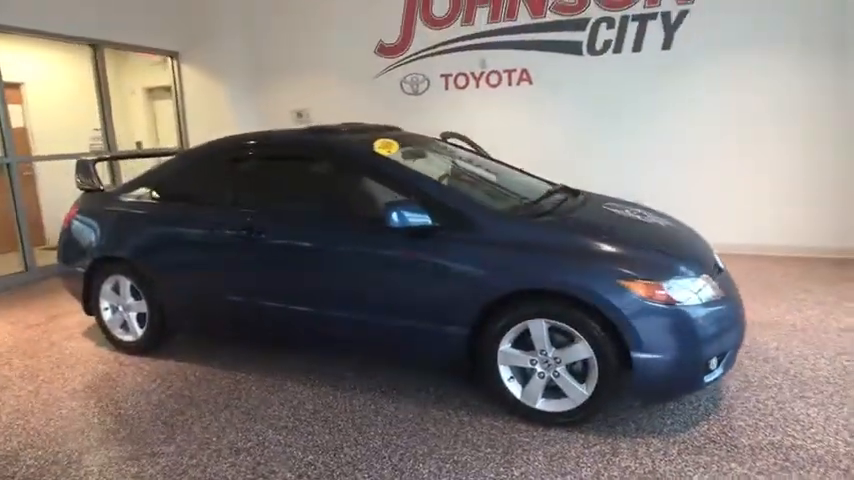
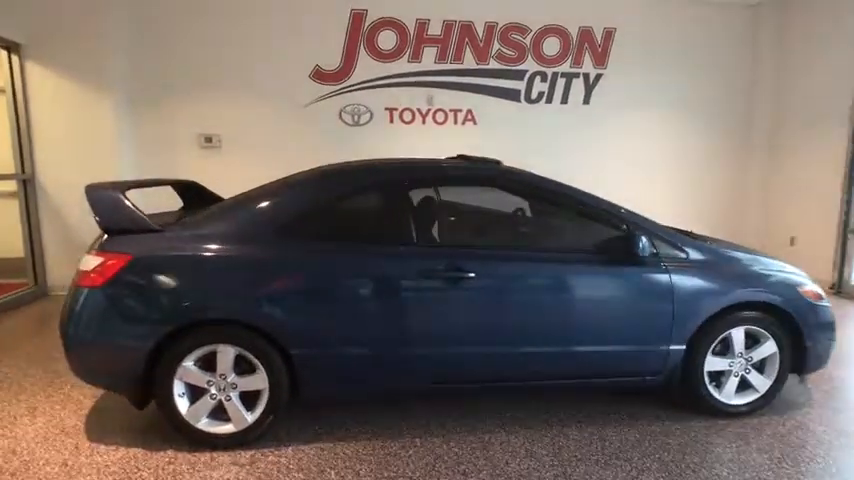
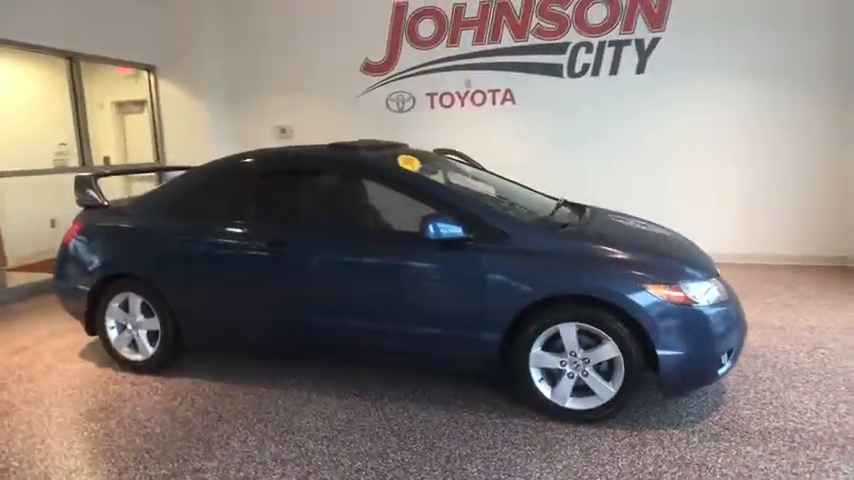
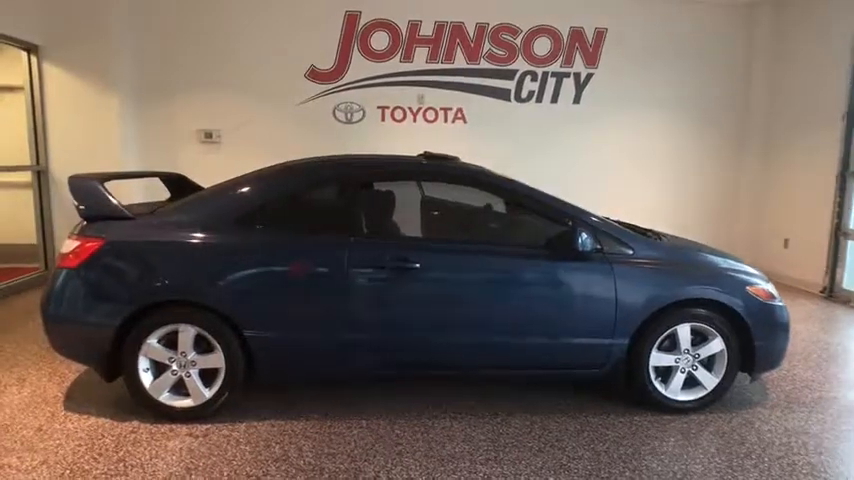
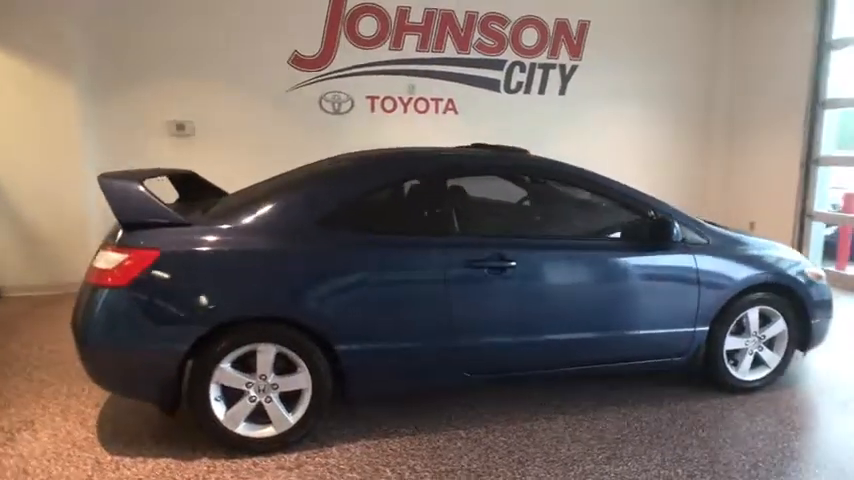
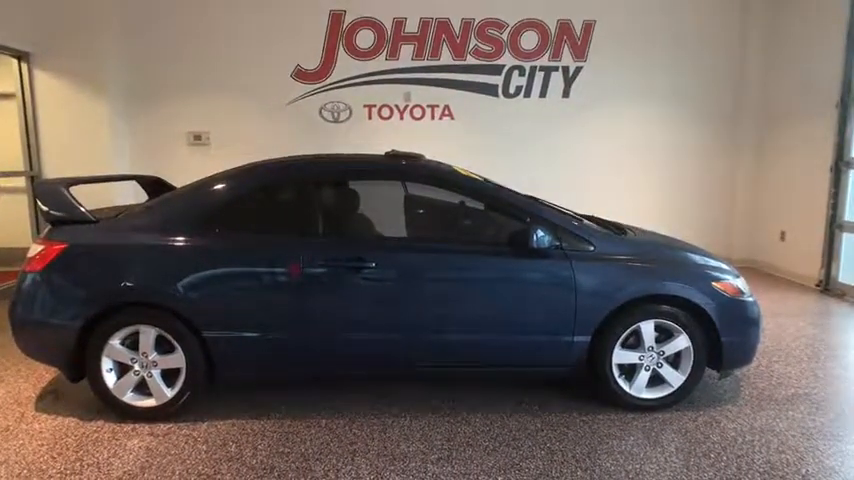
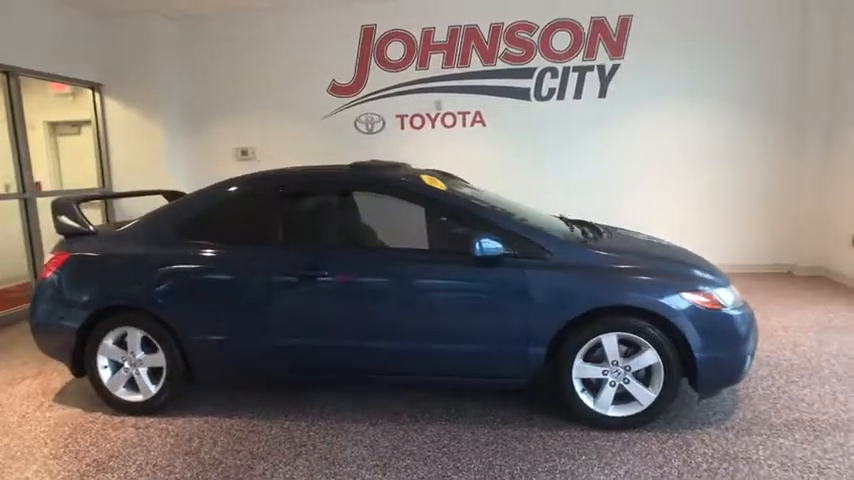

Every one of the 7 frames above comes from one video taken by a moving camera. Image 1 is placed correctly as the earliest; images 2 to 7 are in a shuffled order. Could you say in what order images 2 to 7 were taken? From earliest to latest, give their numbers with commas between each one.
3, 7, 6, 4, 2, 5
